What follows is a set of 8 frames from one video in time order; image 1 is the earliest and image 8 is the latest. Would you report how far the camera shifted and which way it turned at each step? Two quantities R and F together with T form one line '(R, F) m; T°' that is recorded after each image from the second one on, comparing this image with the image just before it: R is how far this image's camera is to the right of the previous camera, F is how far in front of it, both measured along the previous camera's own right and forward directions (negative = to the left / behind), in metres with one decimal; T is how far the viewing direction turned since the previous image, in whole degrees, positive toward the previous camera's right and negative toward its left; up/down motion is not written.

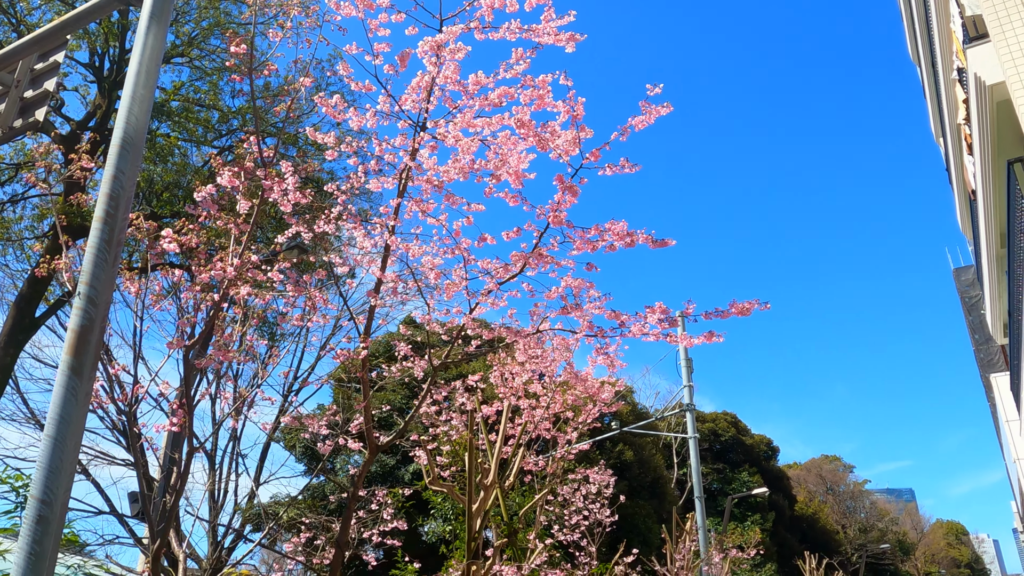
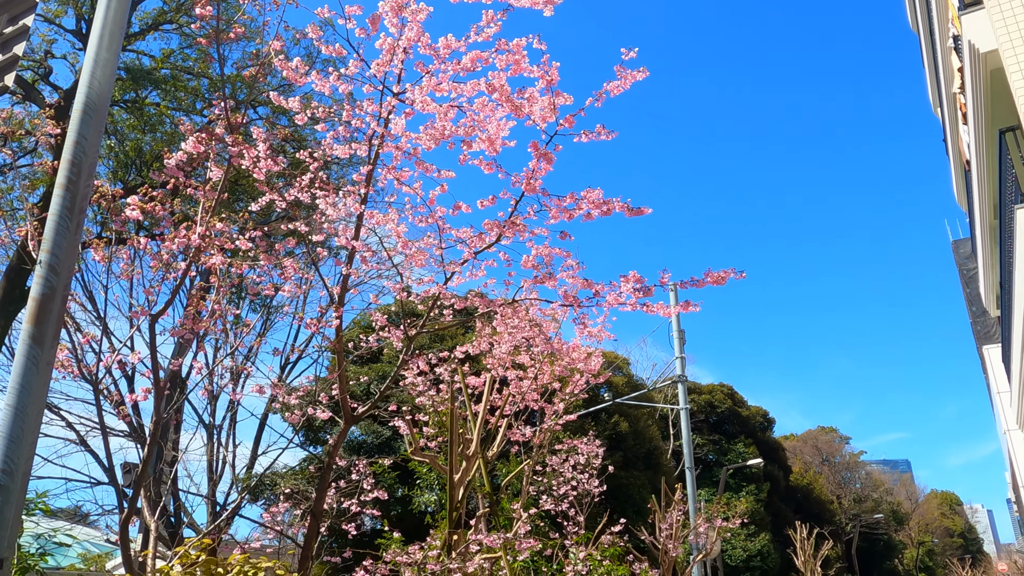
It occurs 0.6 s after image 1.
(+0.1, 0.0) m; 0°
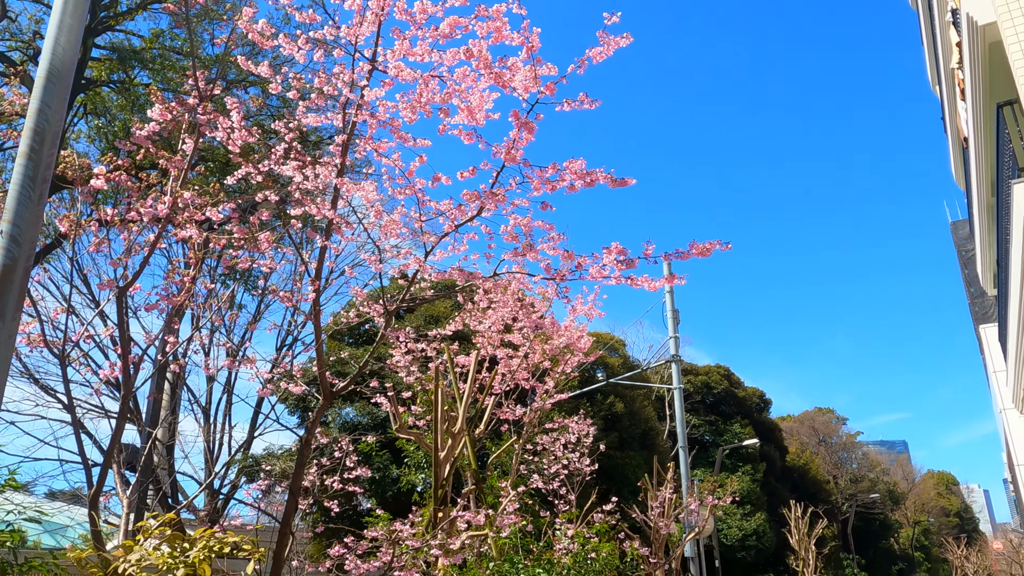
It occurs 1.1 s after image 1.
(+0.1, +0.1) m; 0°
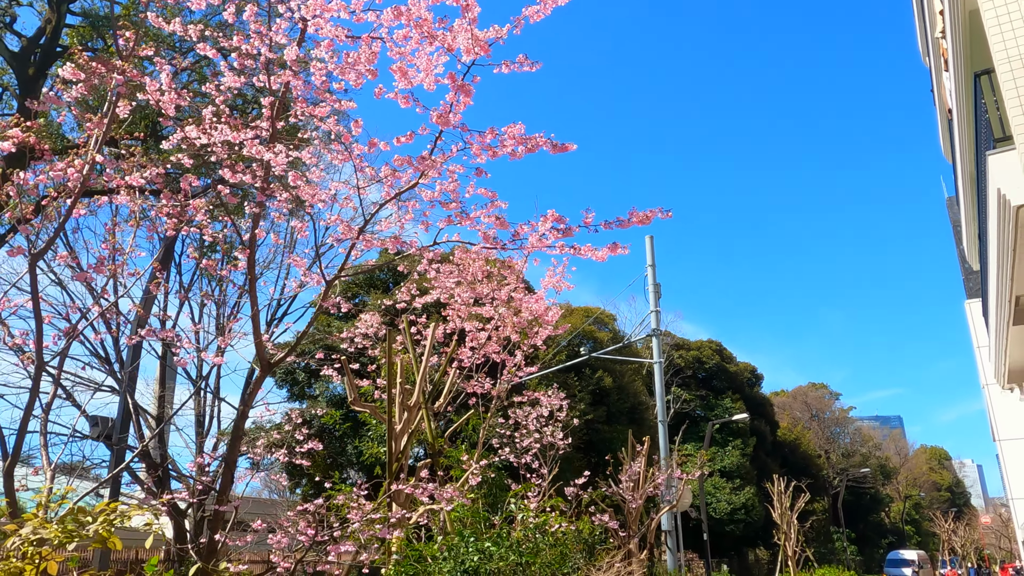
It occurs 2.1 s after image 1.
(+0.3, +0.1) m; 0°
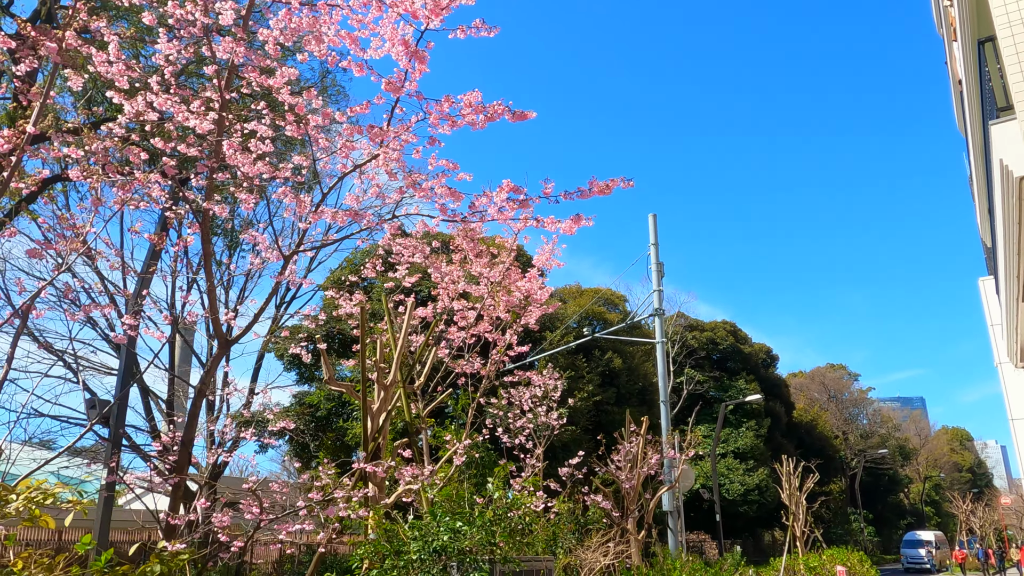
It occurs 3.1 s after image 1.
(+0.3, +0.1) m; -1°
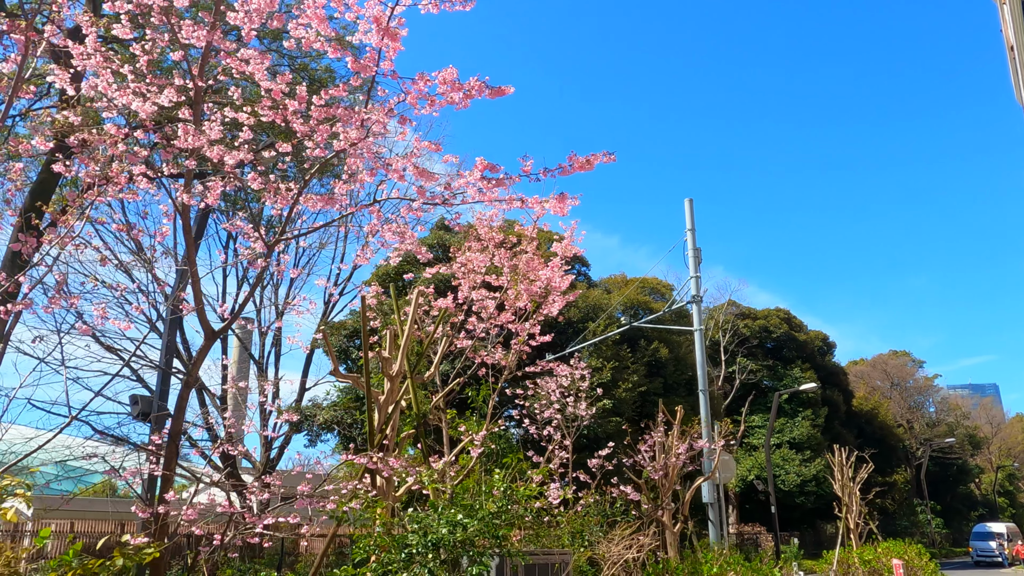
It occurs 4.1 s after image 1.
(+0.3, +0.2) m; -4°
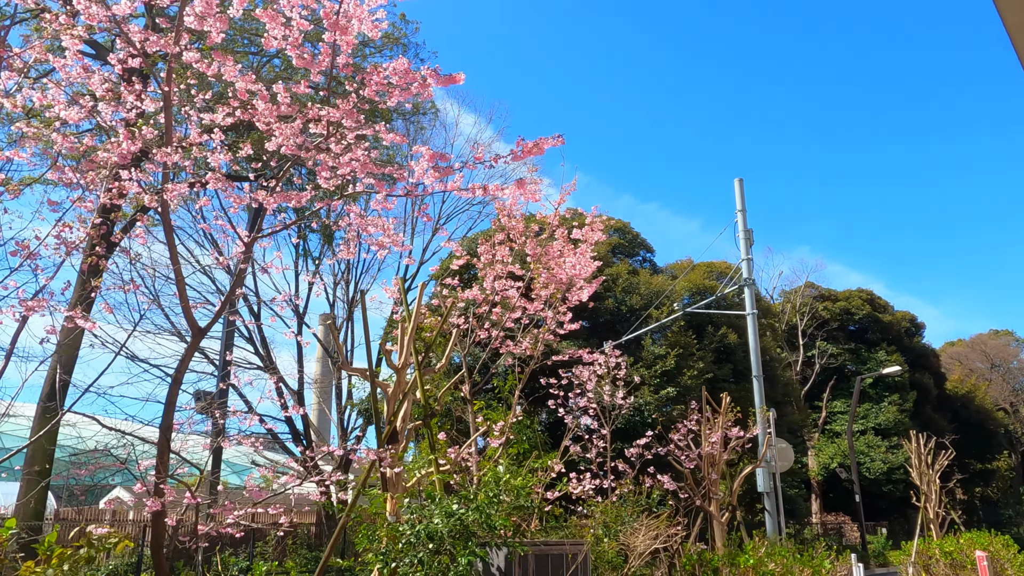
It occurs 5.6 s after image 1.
(+0.6, +0.1) m; -6°
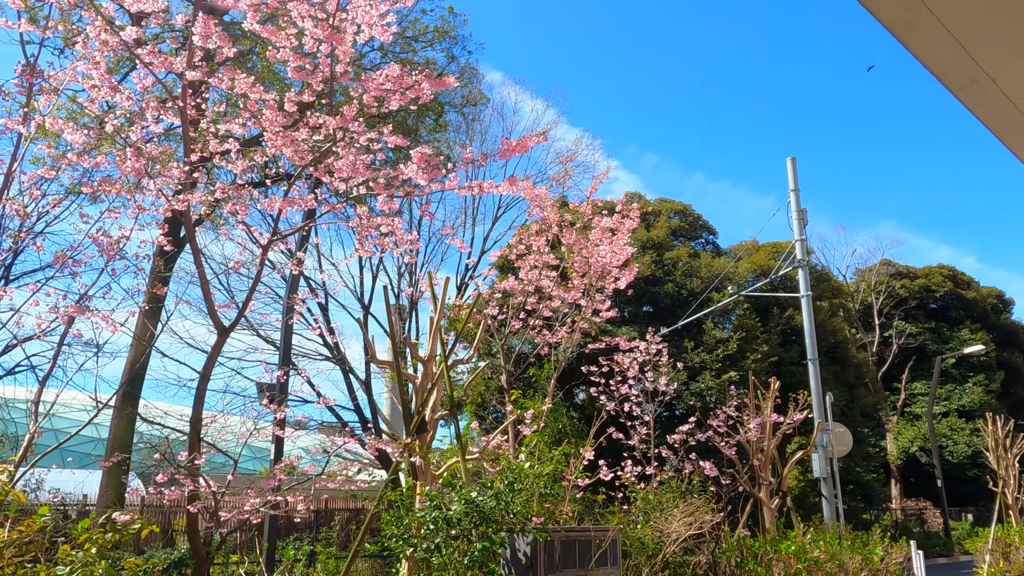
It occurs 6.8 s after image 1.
(+0.4, -0.1) m; -5°
